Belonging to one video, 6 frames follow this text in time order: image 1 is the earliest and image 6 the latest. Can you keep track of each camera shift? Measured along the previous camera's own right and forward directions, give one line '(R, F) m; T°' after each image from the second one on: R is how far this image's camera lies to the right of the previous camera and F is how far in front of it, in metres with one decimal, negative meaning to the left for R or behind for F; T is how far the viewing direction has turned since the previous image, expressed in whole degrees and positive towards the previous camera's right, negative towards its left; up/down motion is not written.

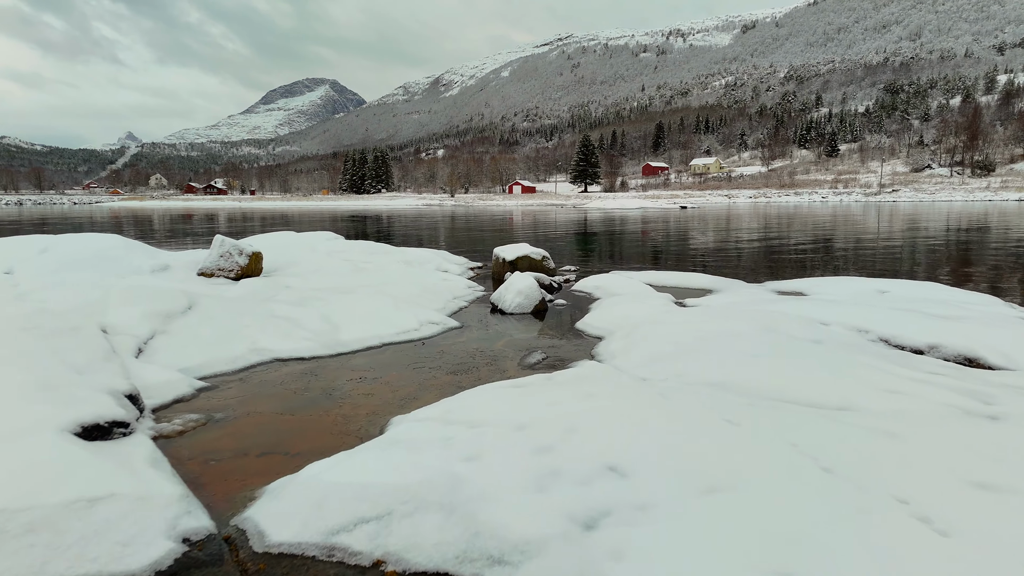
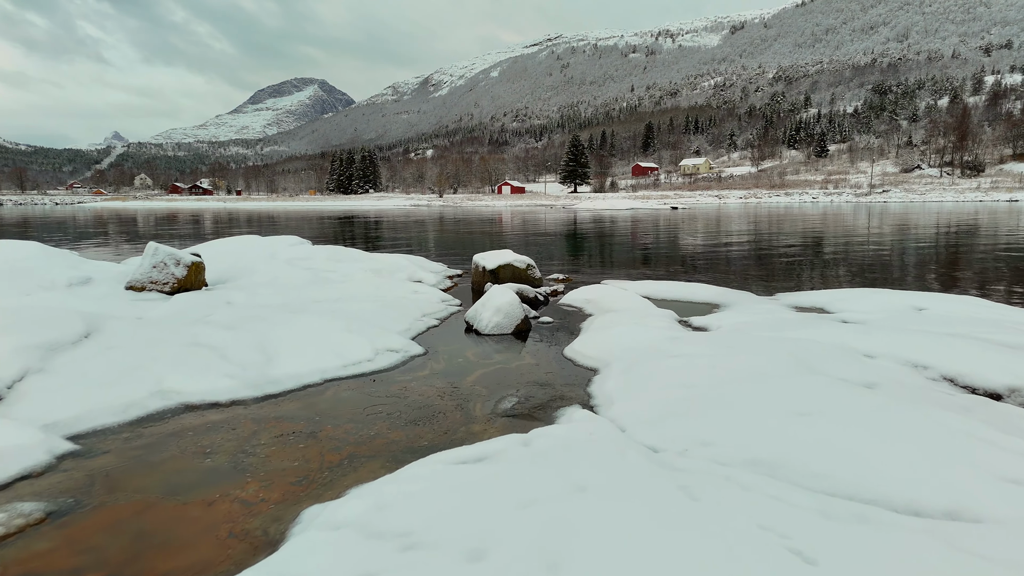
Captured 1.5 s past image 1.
(+0.2, +1.7) m; +1°
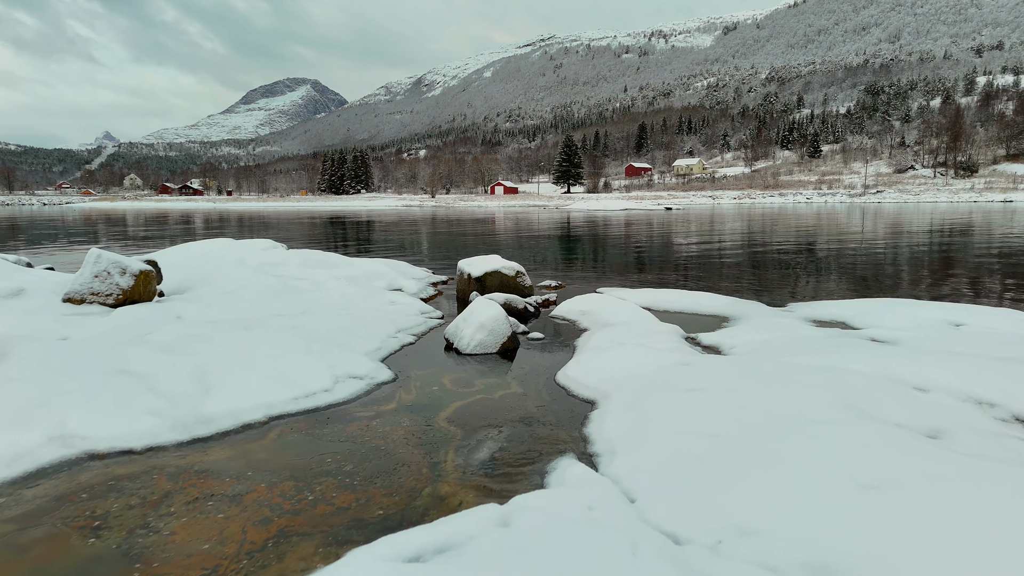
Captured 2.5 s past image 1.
(+0.1, +1.2) m; +1°
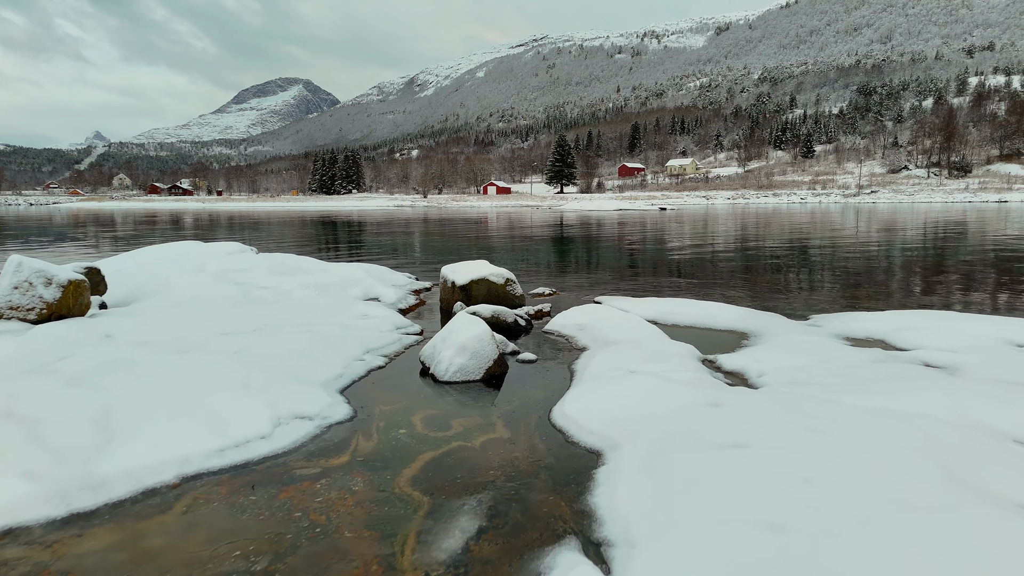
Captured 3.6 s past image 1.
(+0.1, +1.3) m; +1°
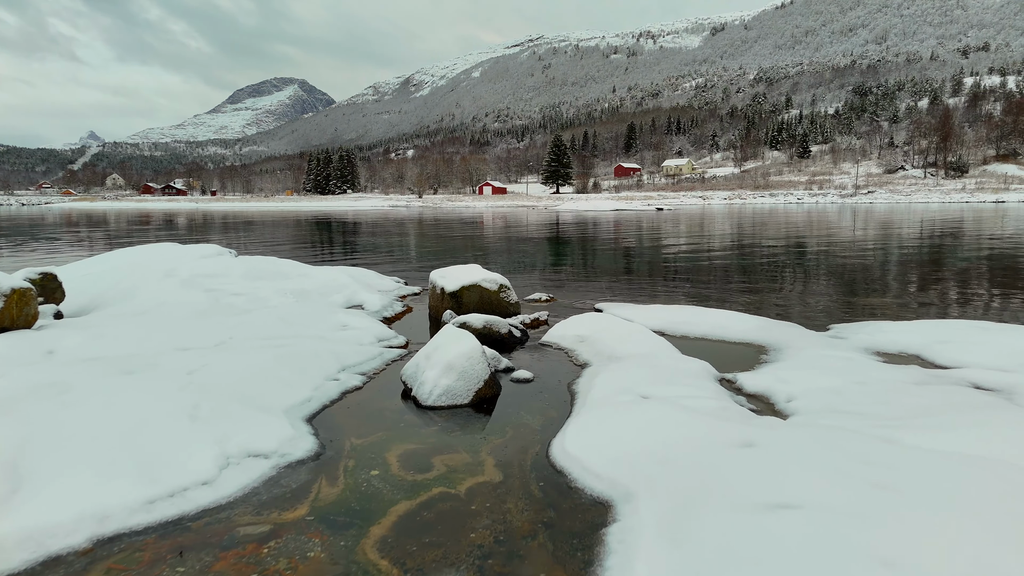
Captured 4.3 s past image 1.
(0.0, +0.9) m; 0°
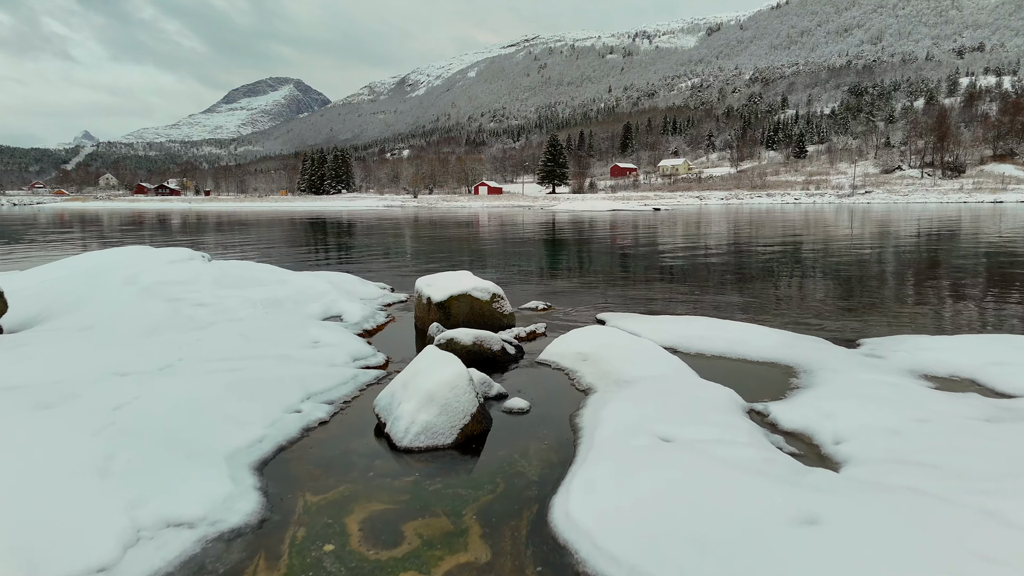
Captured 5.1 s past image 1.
(0.0, +1.0) m; 0°
